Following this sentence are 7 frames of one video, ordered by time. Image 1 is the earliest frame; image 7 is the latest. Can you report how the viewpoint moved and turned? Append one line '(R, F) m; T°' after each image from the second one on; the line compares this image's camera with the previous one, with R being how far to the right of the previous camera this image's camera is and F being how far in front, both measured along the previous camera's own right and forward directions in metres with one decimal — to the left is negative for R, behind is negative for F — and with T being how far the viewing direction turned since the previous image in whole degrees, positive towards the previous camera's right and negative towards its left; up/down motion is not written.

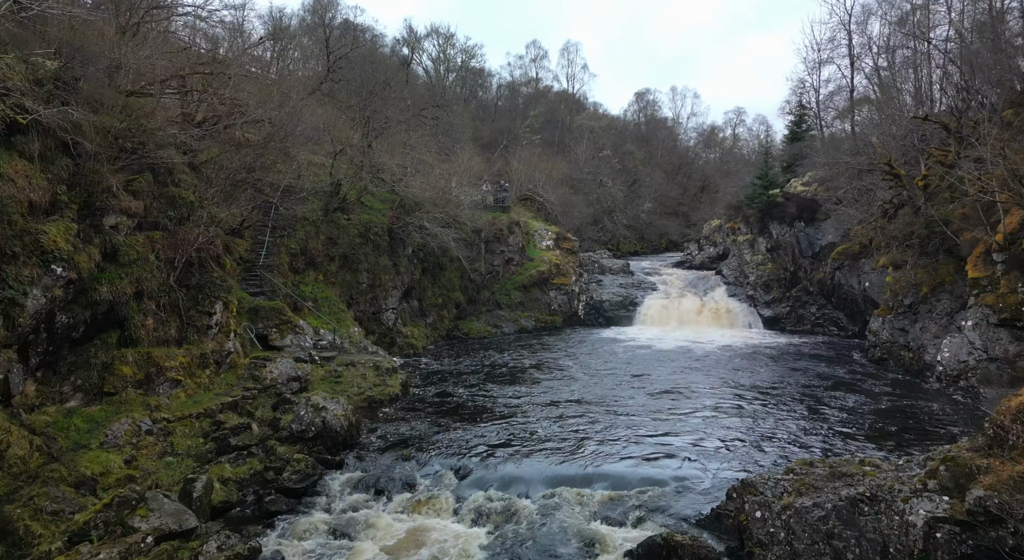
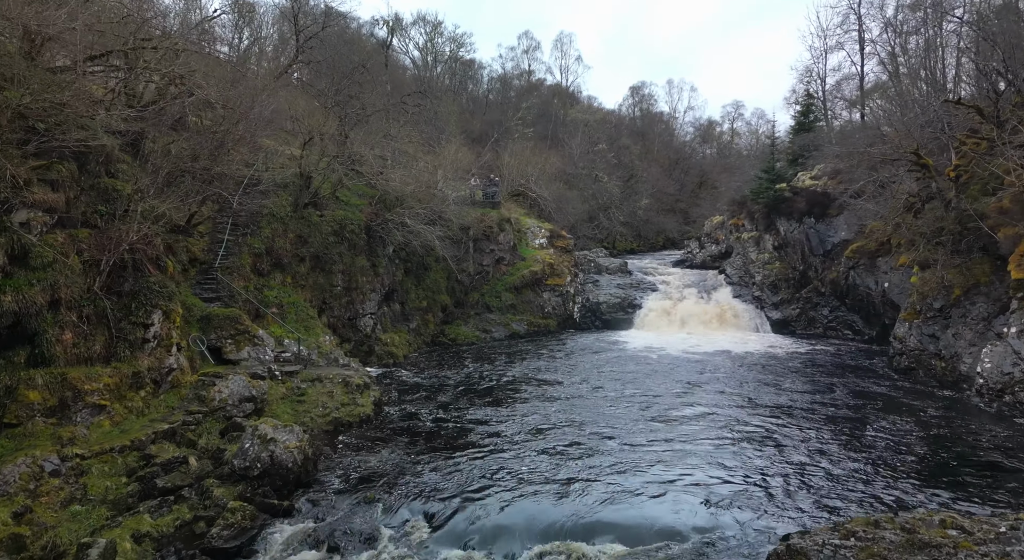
(+0.1, +1.9) m; +1°
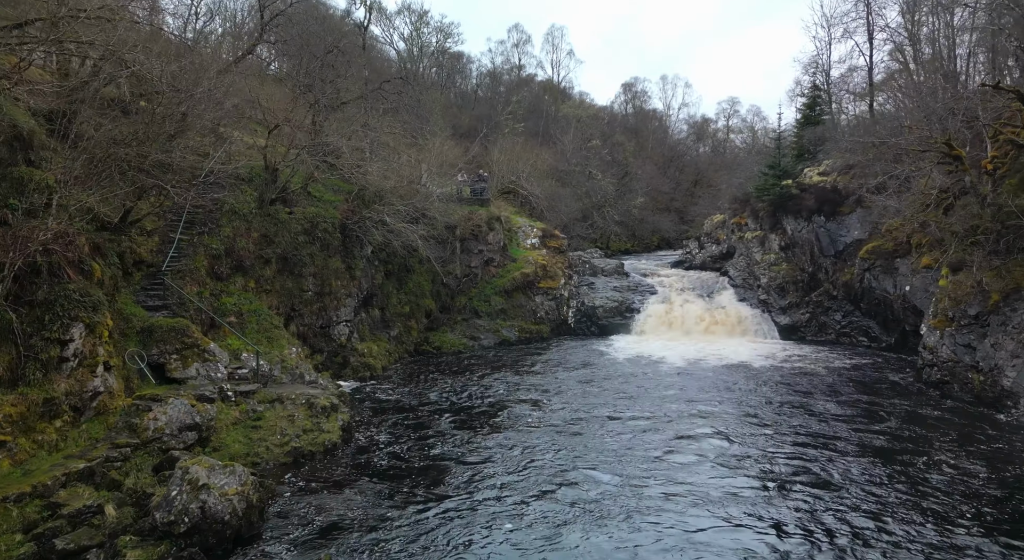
(0.0, +1.9) m; +1°
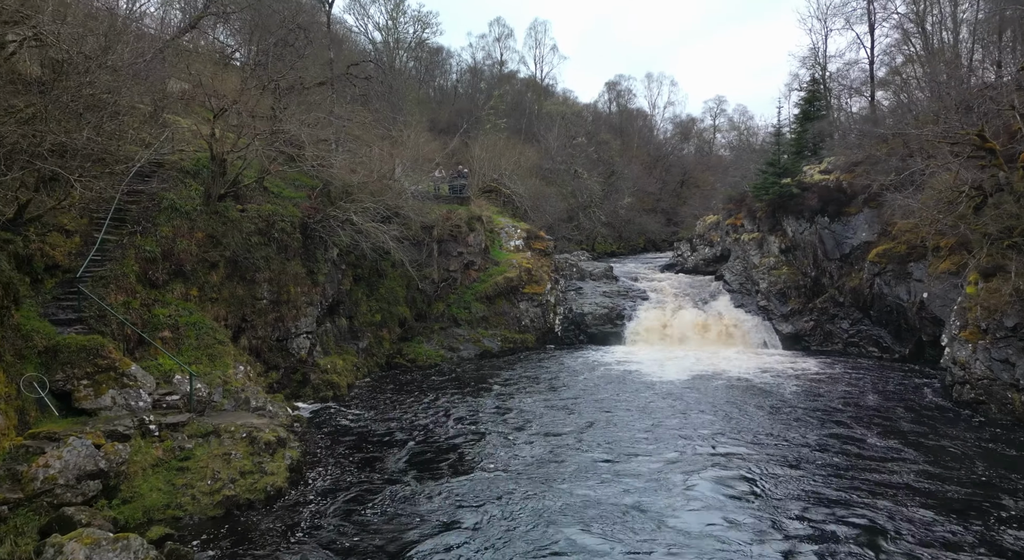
(0.0, +2.0) m; +2°
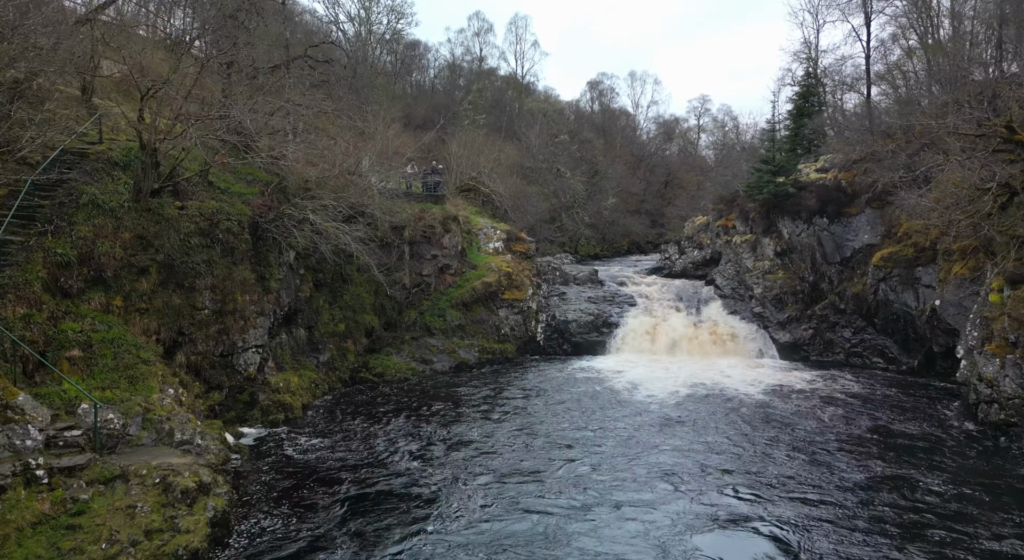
(+0.1, +1.8) m; +2°
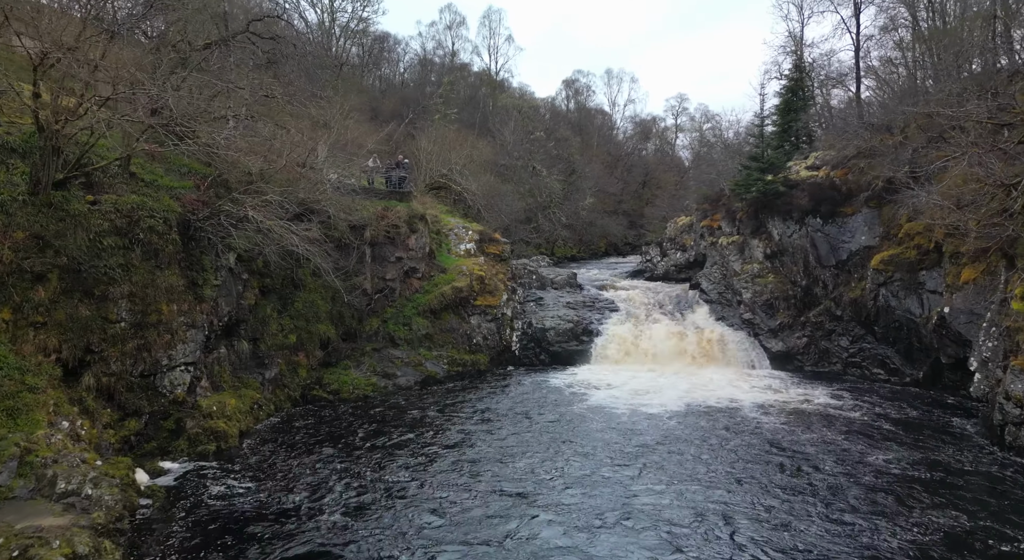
(+0.1, +1.8) m; +2°
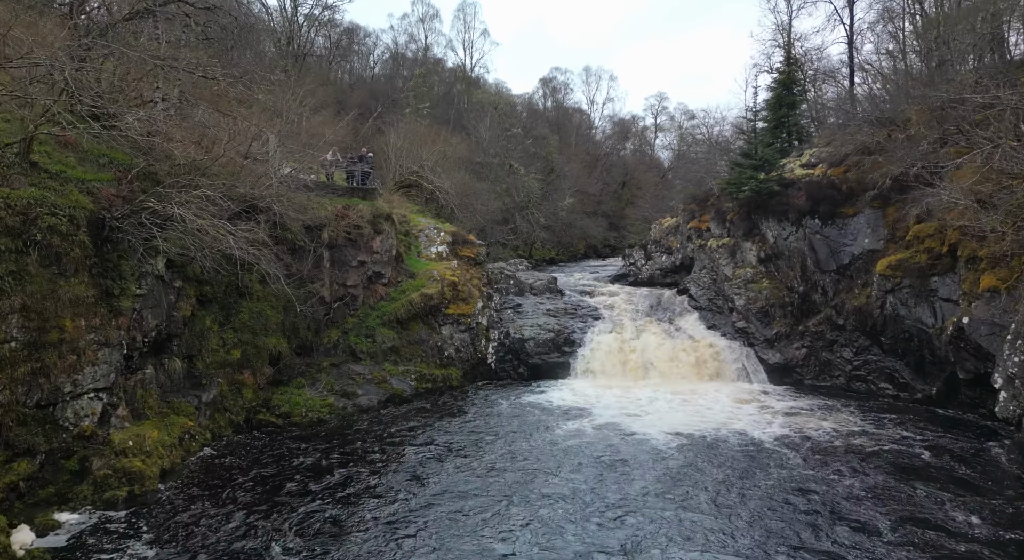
(0.0, +1.8) m; +2°
